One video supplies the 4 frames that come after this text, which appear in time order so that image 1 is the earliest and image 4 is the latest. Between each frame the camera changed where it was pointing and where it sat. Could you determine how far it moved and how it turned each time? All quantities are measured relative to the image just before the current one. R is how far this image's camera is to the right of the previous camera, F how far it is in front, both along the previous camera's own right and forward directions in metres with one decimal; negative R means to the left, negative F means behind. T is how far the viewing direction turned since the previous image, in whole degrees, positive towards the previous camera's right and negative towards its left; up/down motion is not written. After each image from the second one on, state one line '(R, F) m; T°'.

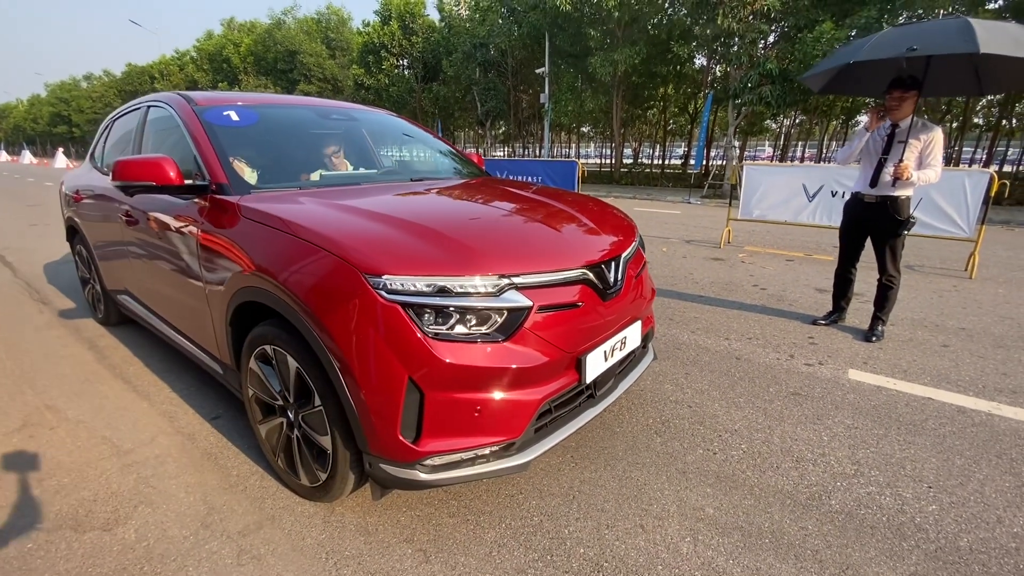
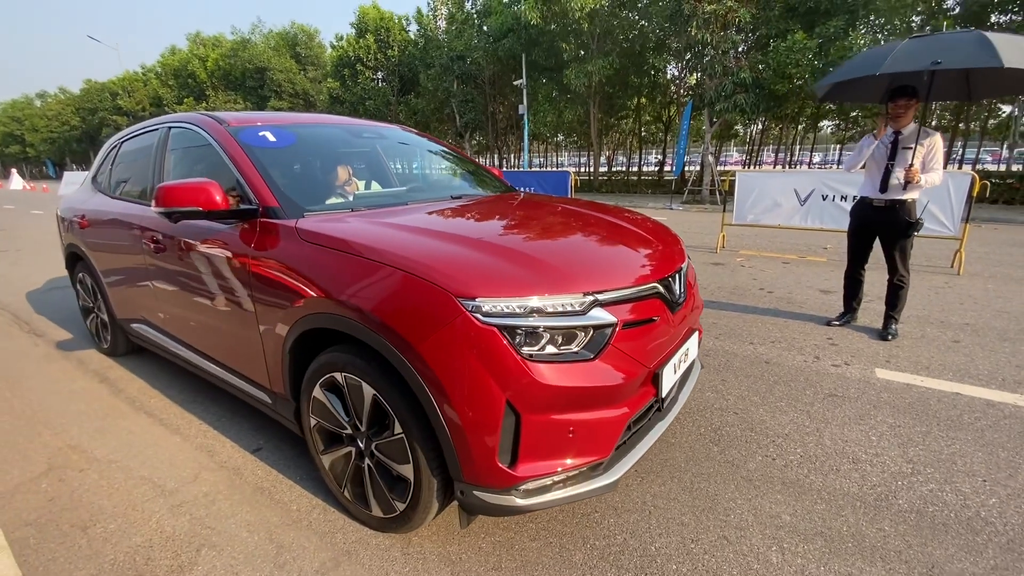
(-0.4, 0.0) m; +3°
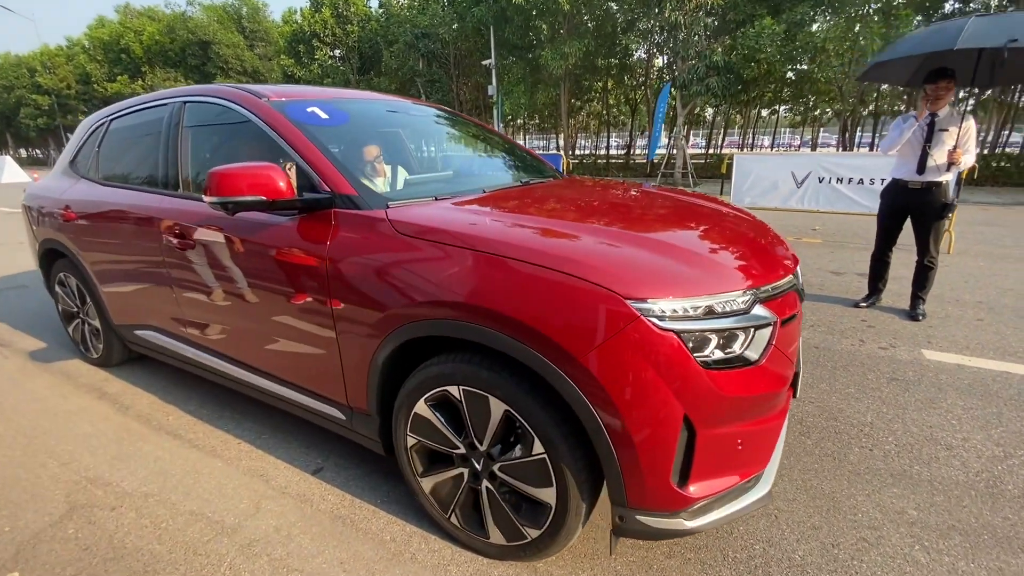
(-0.6, +0.3) m; +6°
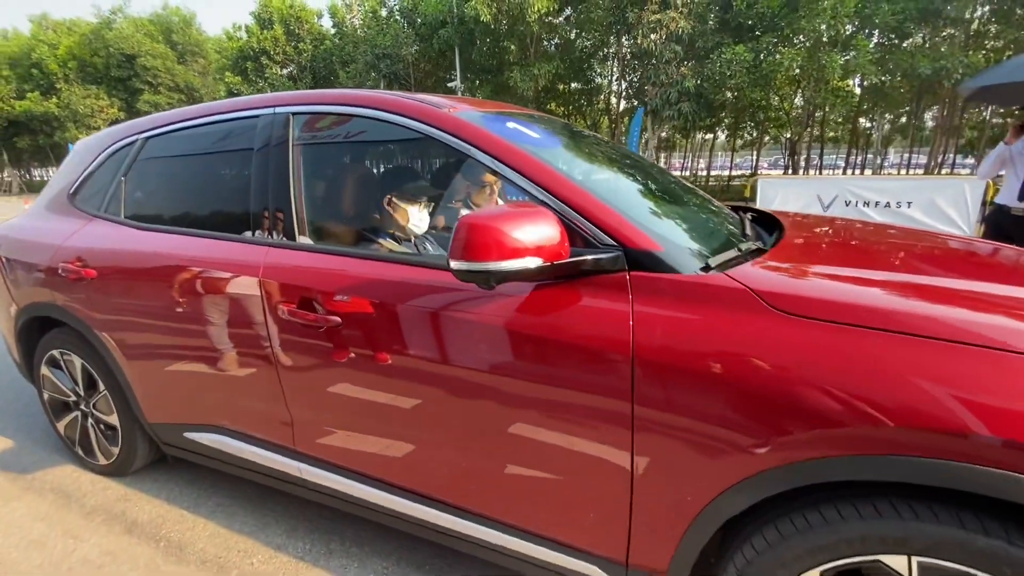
(-1.1, +0.8) m; +7°
